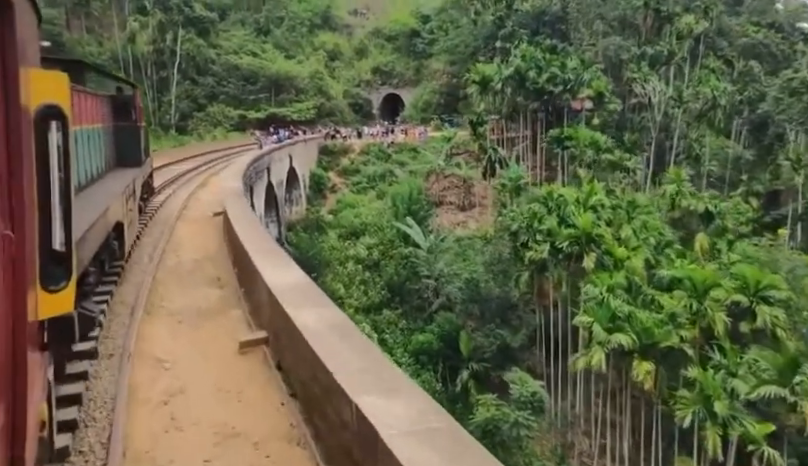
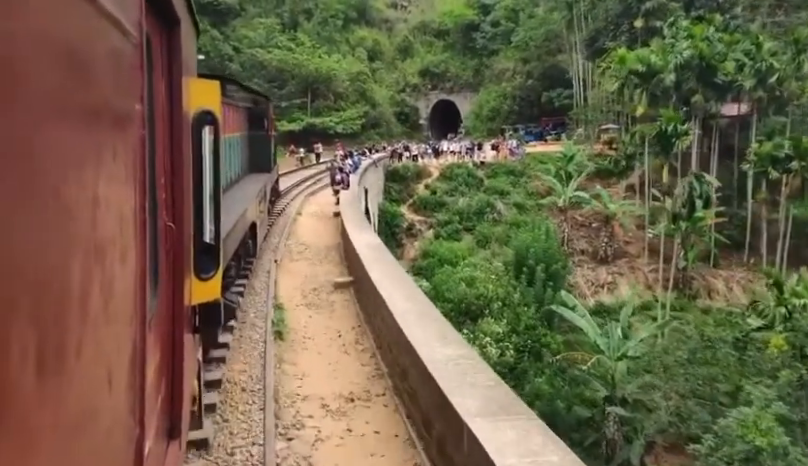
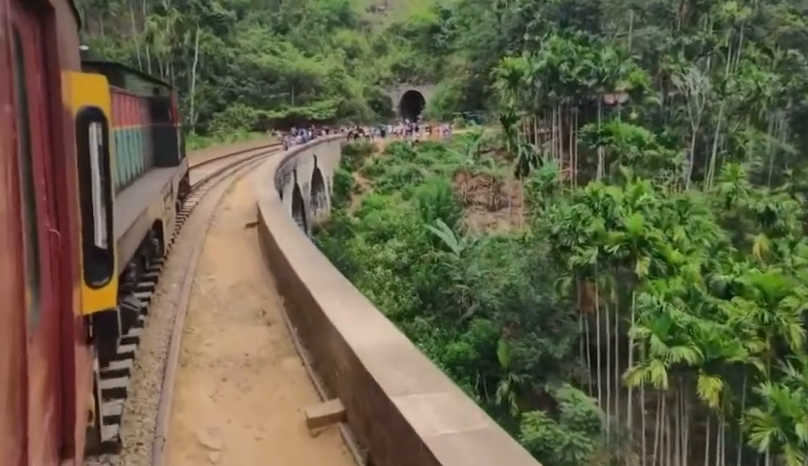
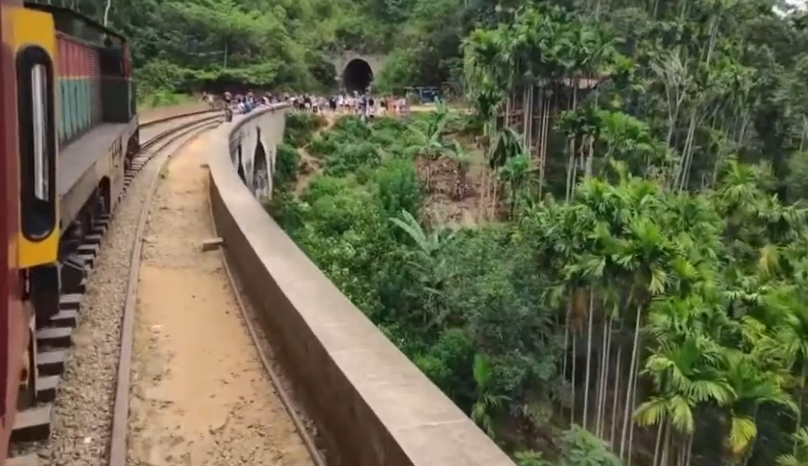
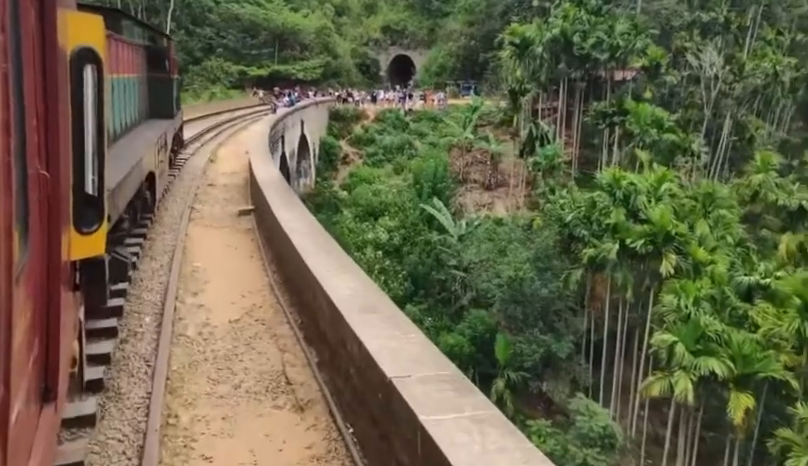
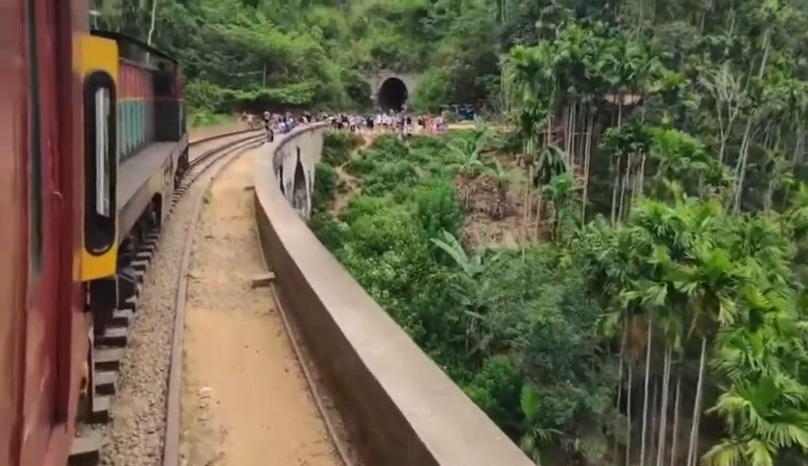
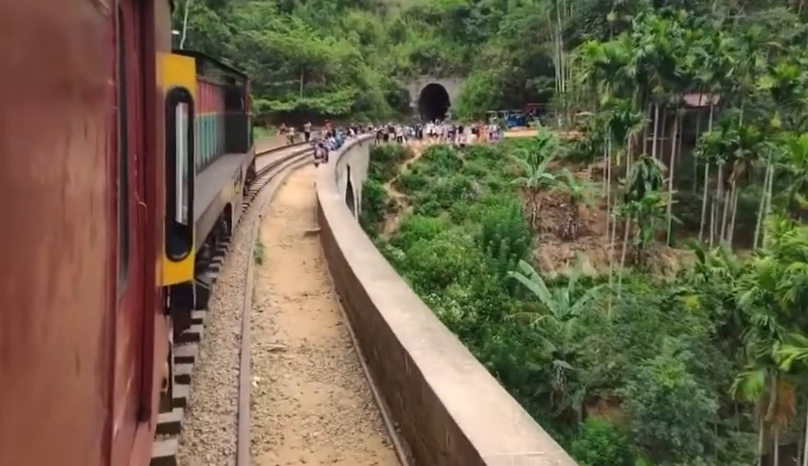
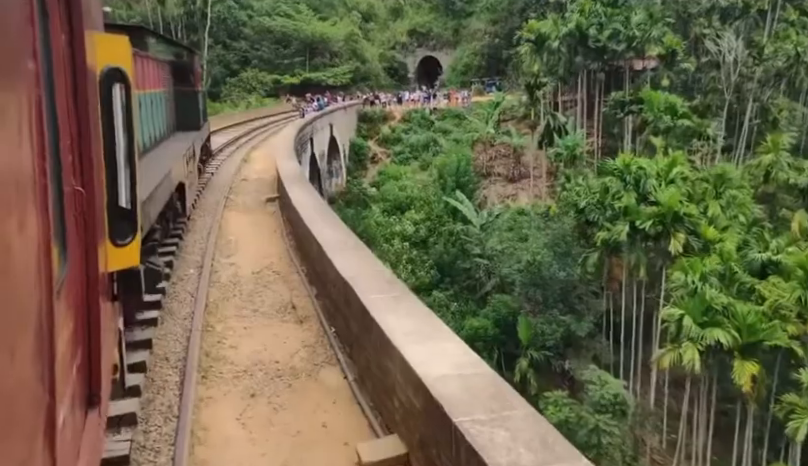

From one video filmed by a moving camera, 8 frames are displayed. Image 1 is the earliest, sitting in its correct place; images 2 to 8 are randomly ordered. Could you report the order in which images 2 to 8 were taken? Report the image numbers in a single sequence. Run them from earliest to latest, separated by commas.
3, 8, 5, 4, 6, 7, 2
